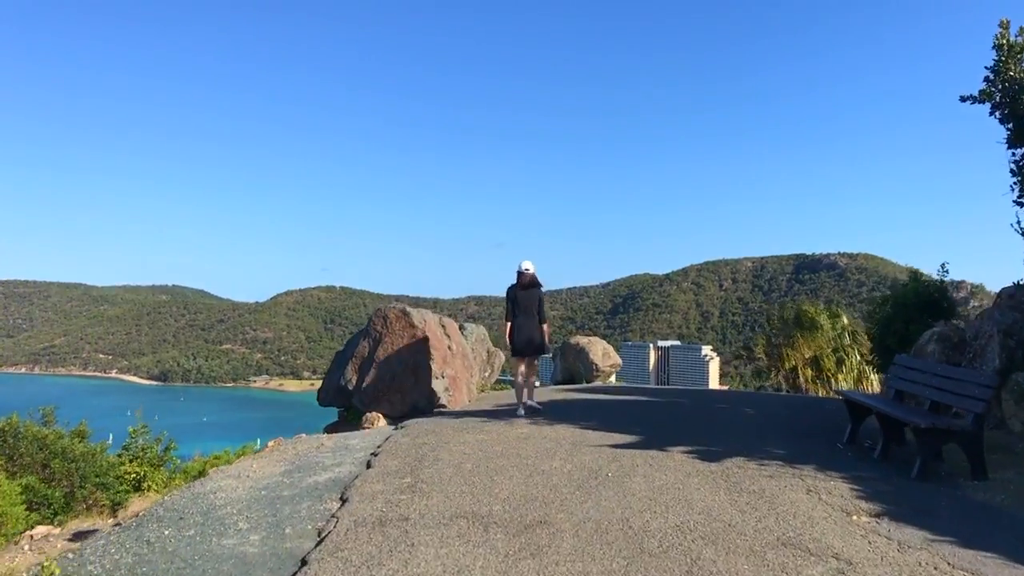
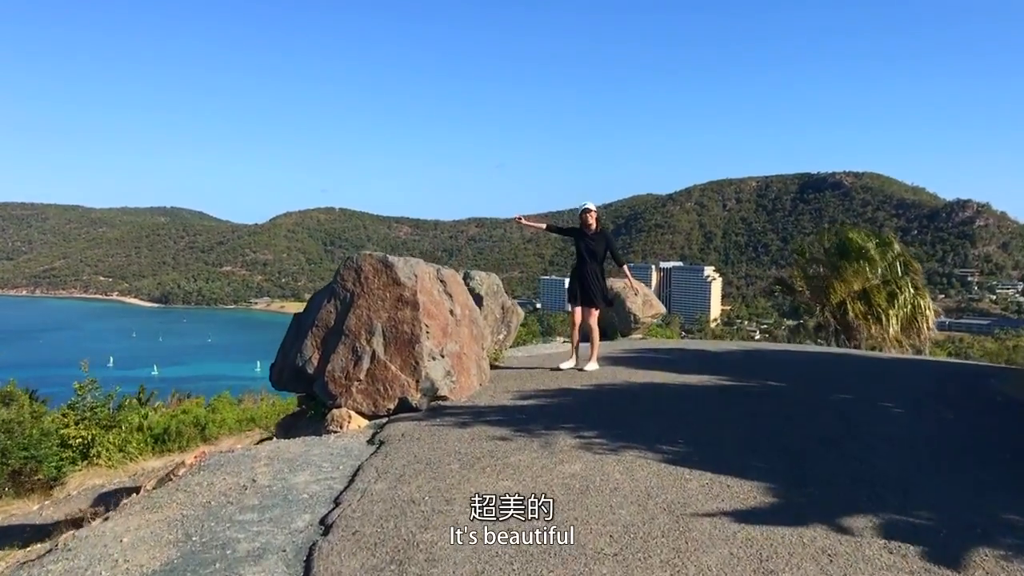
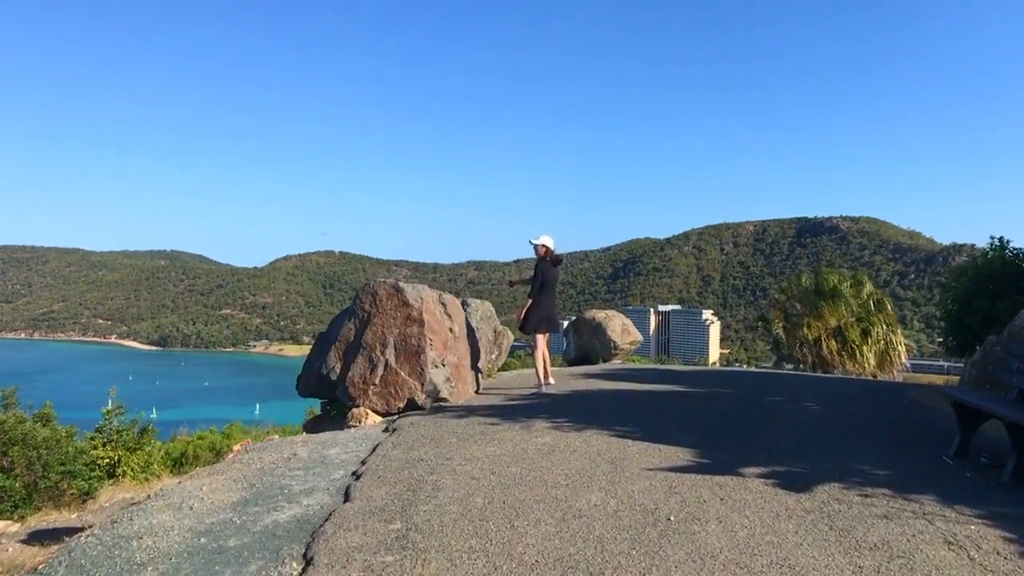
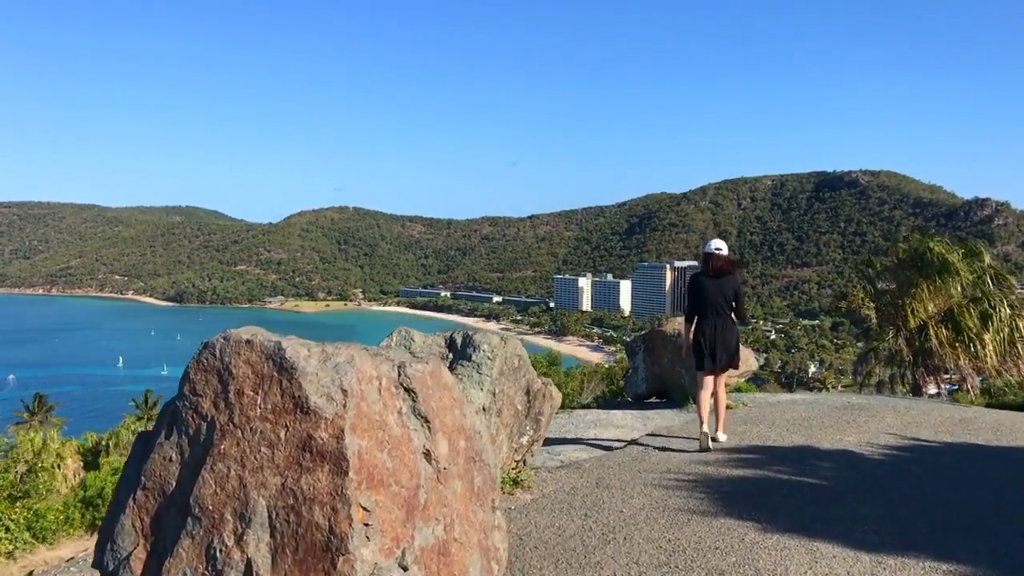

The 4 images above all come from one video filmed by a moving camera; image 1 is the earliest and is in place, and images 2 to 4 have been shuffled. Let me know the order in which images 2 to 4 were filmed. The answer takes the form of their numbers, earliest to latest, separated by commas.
3, 2, 4
